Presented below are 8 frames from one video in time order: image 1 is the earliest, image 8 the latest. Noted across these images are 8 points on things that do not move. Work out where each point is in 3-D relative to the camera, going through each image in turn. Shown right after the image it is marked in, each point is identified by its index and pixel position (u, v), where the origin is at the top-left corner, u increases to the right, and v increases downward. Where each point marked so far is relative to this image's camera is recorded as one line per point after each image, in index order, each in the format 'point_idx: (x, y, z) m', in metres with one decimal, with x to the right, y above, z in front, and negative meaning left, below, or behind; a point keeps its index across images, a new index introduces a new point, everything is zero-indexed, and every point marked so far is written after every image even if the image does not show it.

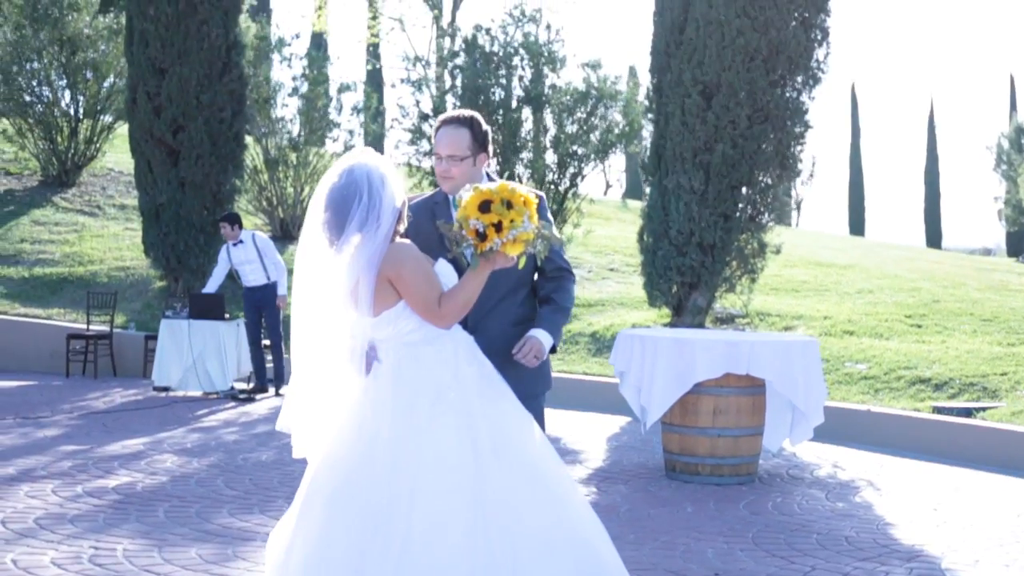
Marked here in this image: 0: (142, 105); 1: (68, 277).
0: (-4.0, +1.9, +17.6) m
1: (-4.9, +0.1, +18.4) m
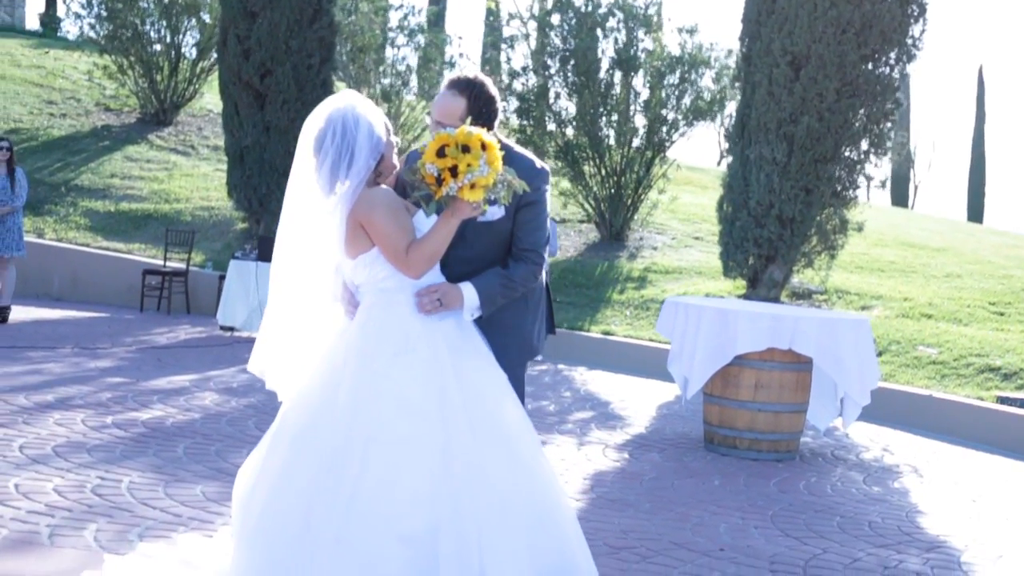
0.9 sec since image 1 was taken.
0: (-3.0, +2.6, +17.6) m
1: (-4.0, +0.8, +18.6) m
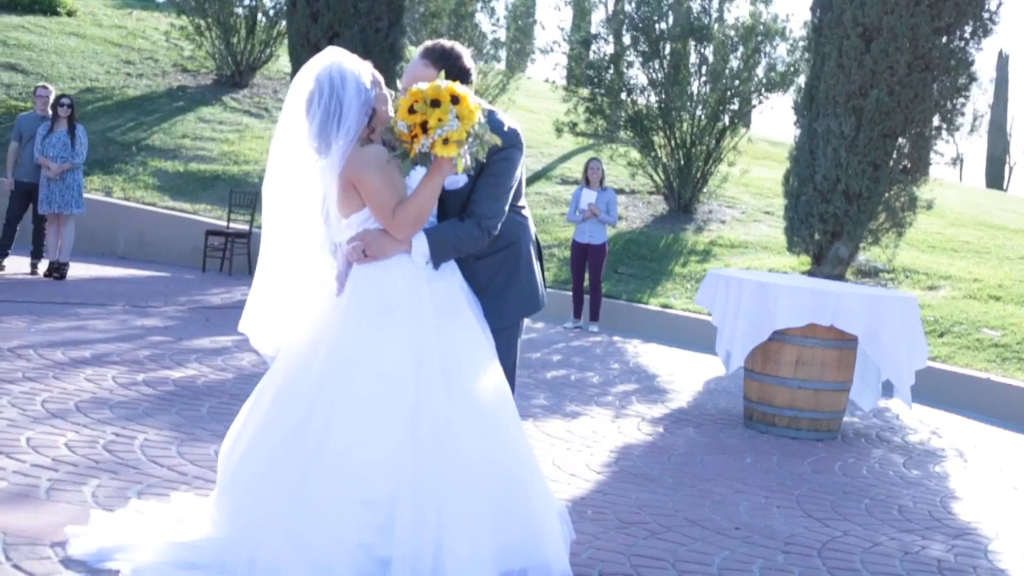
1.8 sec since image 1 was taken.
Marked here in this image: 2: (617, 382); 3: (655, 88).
0: (-2.2, +3.0, +17.6) m
1: (-3.3, +1.3, +18.6) m
2: (+0.7, -0.6, +10.9) m
3: (+1.5, +2.1, +17.7) m
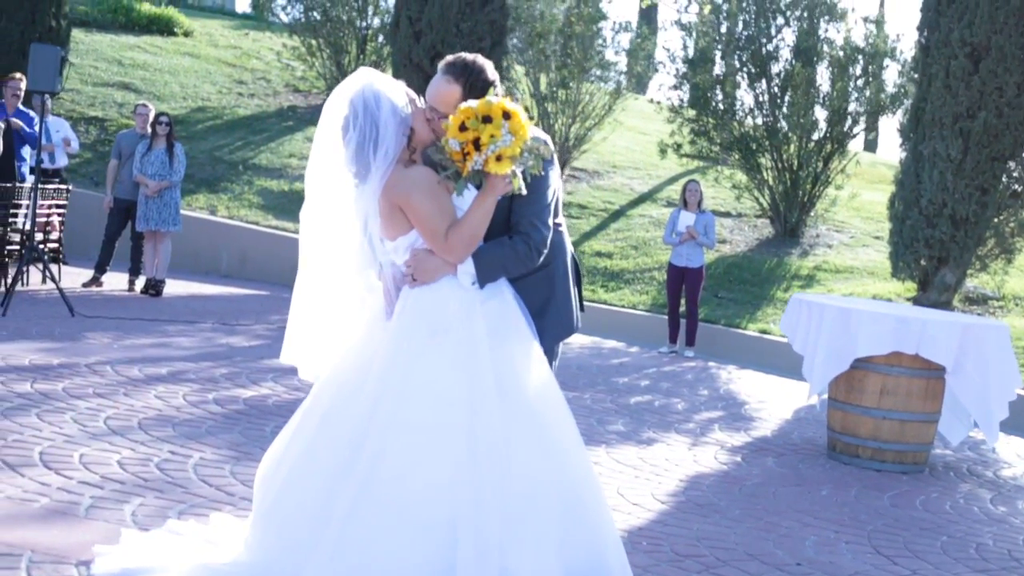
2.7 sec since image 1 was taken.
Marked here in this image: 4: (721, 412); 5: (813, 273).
0: (-1.1, +2.7, +17.6) m
1: (-2.1, +1.1, +18.6) m
2: (+1.2, -0.8, +10.7) m
3: (+2.6, +1.9, +17.4) m
4: (+1.3, -0.8, +10.6) m
5: (+3.0, +0.1, +16.3) m
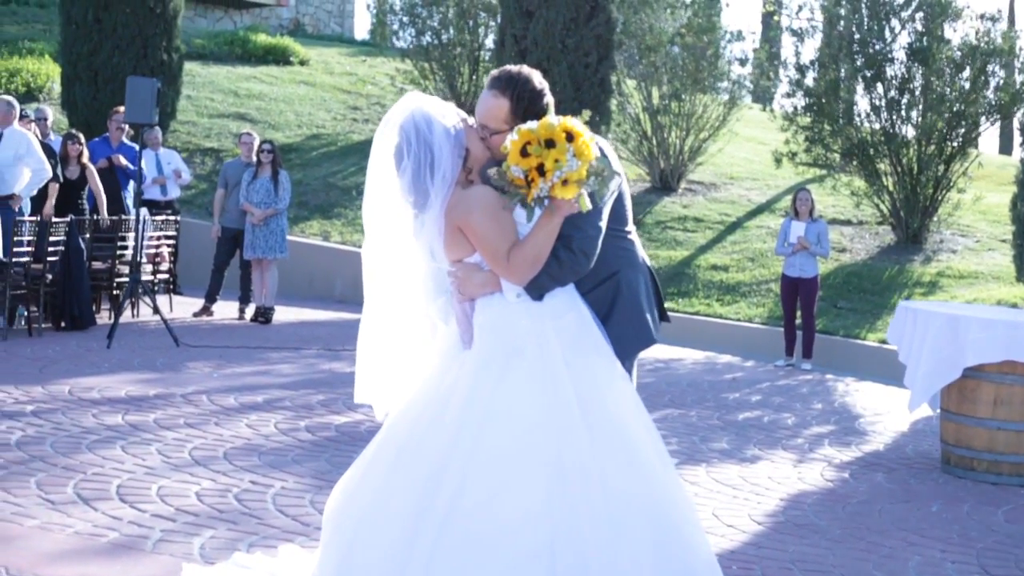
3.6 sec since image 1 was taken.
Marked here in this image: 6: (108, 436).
0: (0.0, +2.5, +17.4) m
1: (-0.8, +0.8, +18.6) m
2: (+1.9, -0.8, +10.3) m
3: (+3.7, +1.8, +16.9) m
4: (+2.0, -0.9, +10.2) m
5: (+4.0, +0.1, +15.7) m
6: (-1.9, -0.7, +7.9) m
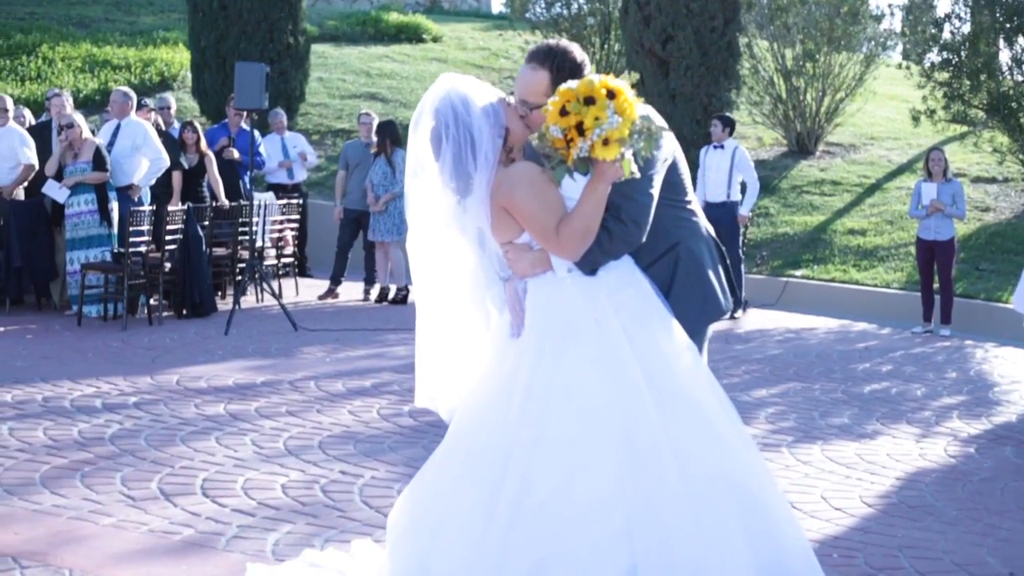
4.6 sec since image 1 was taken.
0: (+1.3, +2.8, +17.1) m
1: (+0.6, +1.1, +18.3) m
2: (+2.6, -0.6, +9.9) m
3: (+5.0, +2.2, +16.2) m
4: (+2.7, -0.6, +9.7) m
5: (+5.2, +0.5, +15.0) m
6: (-1.5, -0.7, +7.8) m
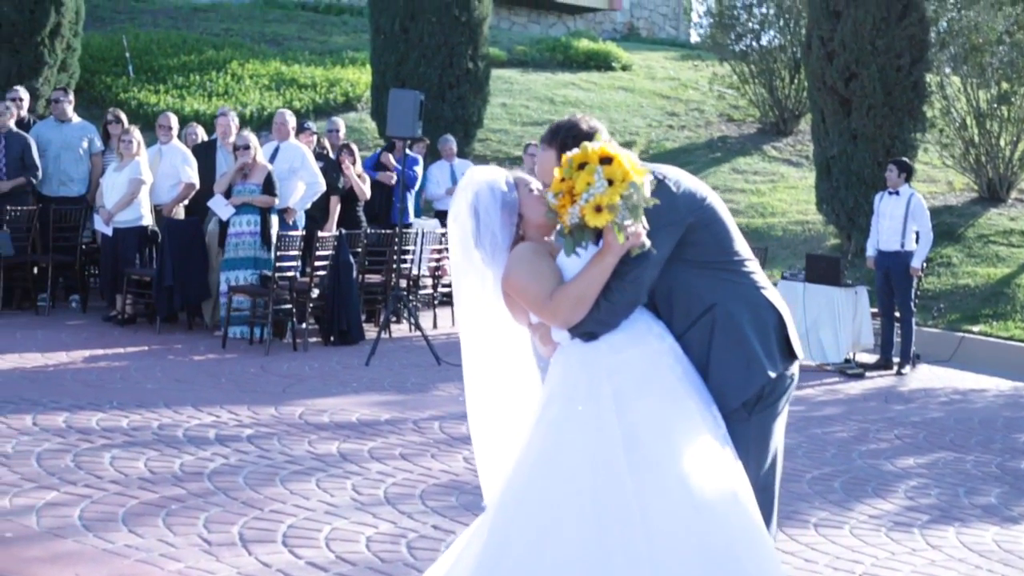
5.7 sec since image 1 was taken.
0: (+3.1, +2.4, +16.5) m
1: (+2.5, +0.6, +17.8) m
2: (+3.3, -1.0, +9.1) m
3: (+6.6, +1.6, +15.2) m
4: (+3.4, -1.0, +9.0) m
5: (+6.6, -0.2, +14.0) m
6: (-0.9, -0.8, +7.6) m
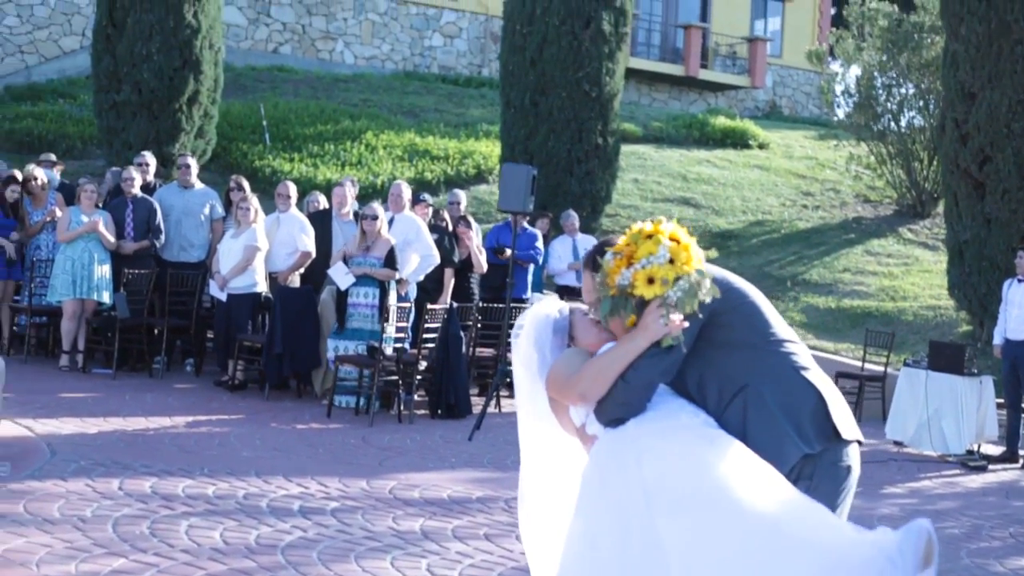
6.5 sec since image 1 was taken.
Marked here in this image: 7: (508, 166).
0: (+4.3, +1.5, +16.1) m
1: (+3.8, -0.2, +17.3) m
2: (+3.8, -1.5, +8.6) m
3: (+7.7, +0.7, +14.4) m
4: (+3.8, -1.6, +8.5) m
5: (+7.5, -1.0, +13.2) m
6: (-0.6, -1.2, +7.5) m
7: (0.0, +0.8, +11.2) m
